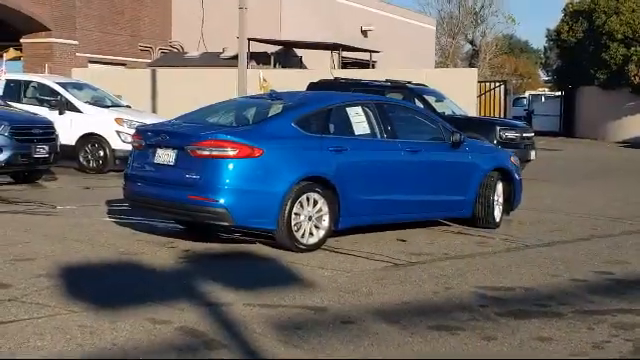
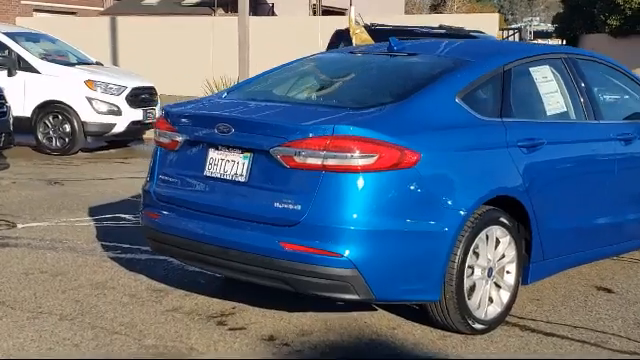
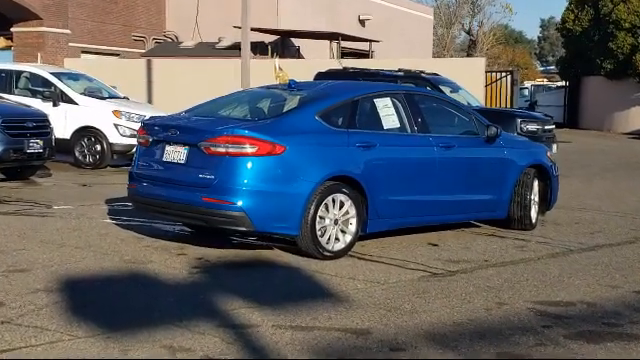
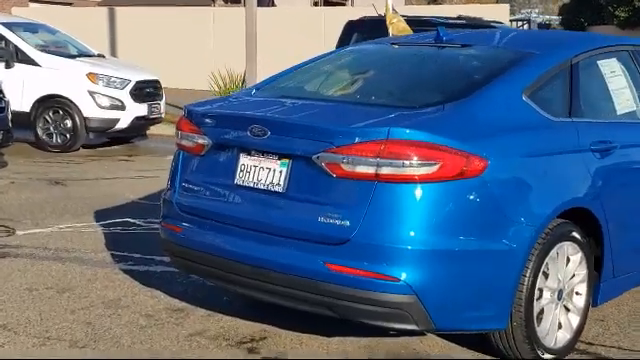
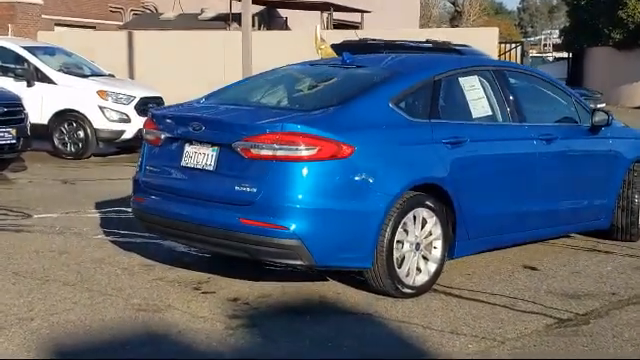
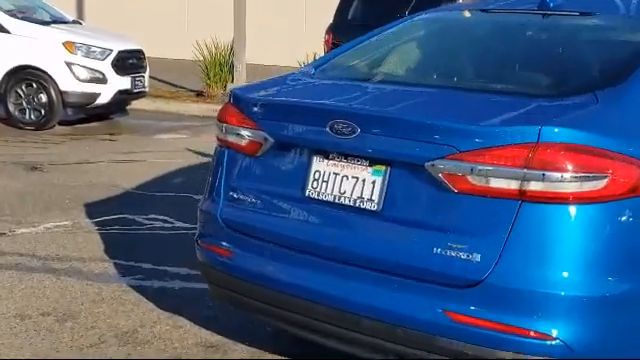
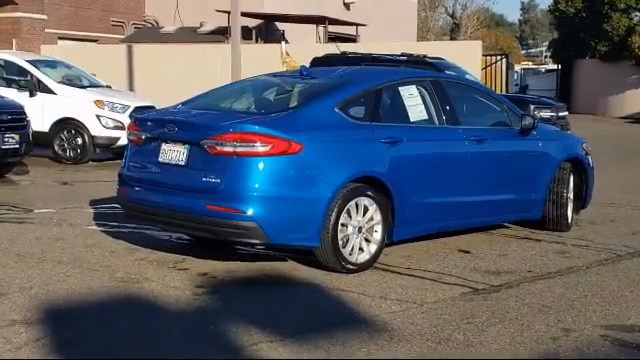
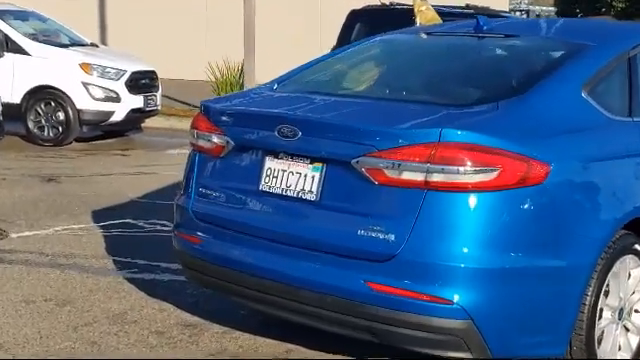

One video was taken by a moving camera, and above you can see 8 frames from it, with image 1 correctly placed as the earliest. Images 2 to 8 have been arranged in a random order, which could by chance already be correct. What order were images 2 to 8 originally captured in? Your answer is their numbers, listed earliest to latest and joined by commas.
3, 7, 5, 2, 4, 8, 6
